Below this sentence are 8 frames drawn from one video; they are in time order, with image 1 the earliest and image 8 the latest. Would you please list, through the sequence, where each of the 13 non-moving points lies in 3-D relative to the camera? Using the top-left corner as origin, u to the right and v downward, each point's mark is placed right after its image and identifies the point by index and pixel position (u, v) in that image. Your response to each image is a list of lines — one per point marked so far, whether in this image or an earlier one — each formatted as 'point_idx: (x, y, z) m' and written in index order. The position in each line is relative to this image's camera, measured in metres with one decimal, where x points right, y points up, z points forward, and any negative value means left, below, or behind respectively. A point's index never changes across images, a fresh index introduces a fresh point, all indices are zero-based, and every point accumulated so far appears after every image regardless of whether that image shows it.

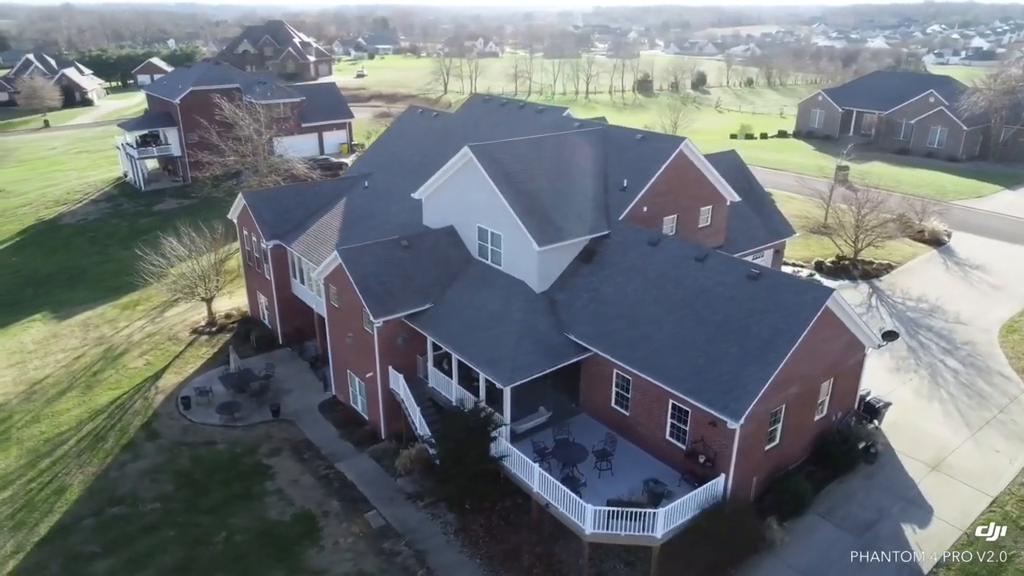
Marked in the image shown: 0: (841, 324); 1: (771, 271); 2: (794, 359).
0: (+8.5, -1.0, +18.3) m
1: (+6.5, +0.4, +18.4) m
2: (+6.8, -1.7, +17.2) m
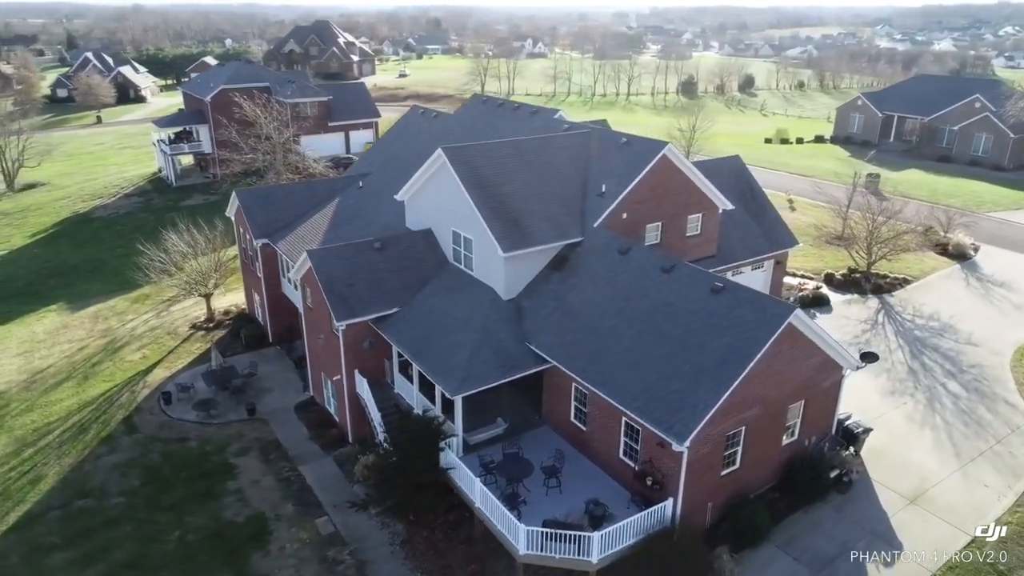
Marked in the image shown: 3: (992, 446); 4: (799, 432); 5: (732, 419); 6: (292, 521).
0: (+7.2, -1.4, +17.2) m
1: (+5.3, +0.1, +17.4) m
2: (+5.5, -2.1, +16.2) m
3: (+13.2, -4.3, +19.7) m
4: (+7.3, -3.6, +18.2) m
5: (+5.0, -3.0, +16.2) m
6: (-6.0, -6.3, +19.5) m
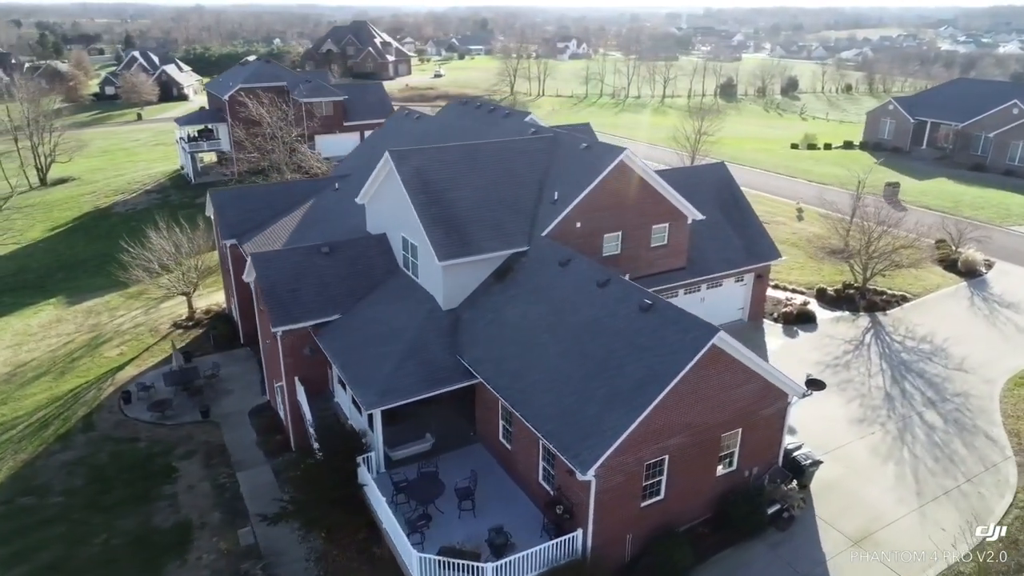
0: (+5.2, -1.8, +15.9) m
1: (+3.4, -0.3, +16.3) m
2: (+3.4, -2.5, +15.1) m
3: (+11.3, -4.9, +18.0) m
4: (+5.3, -4.1, +16.9) m
5: (+2.9, -3.4, +15.1) m
6: (-7.9, -6.5, +19.1) m
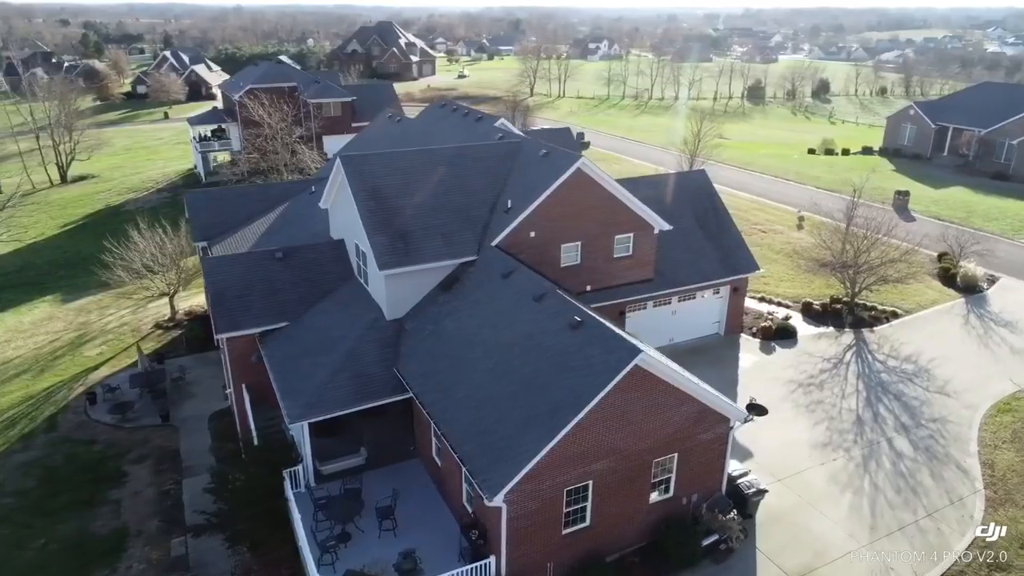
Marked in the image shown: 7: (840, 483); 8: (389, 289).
0: (+3.5, -2.2, +15.1) m
1: (+1.8, -0.7, +15.5) m
2: (+1.6, -2.8, +14.3) m
3: (+9.6, -5.4, +16.9) m
4: (+3.6, -4.5, +16.1) m
5: (+1.1, -3.7, +14.4) m
6: (-9.5, -6.6, +18.9) m
7: (+8.3, -4.9, +18.1) m
8: (-3.4, 0.0, +19.4) m
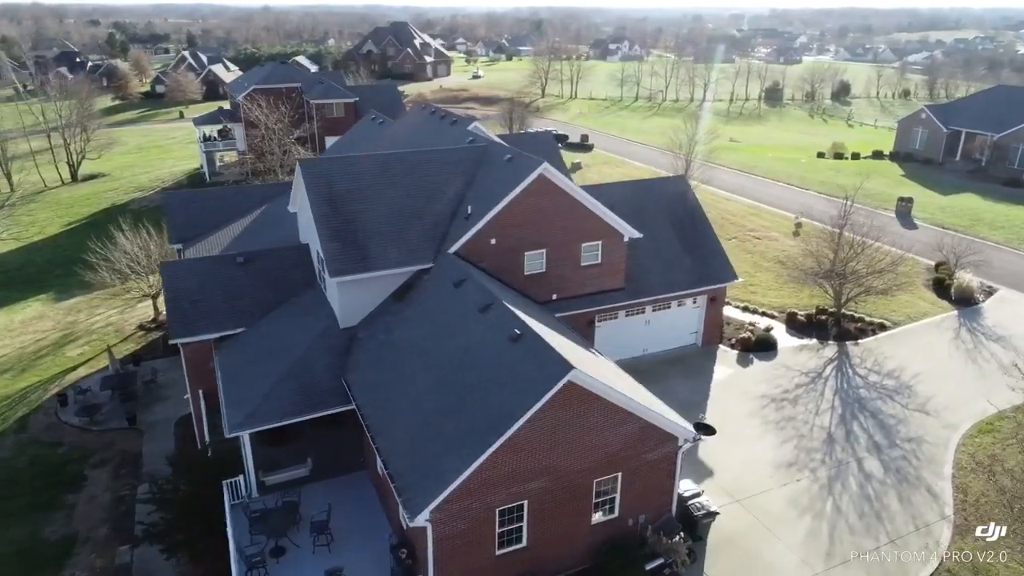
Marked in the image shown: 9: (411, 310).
0: (+2.2, -2.5, +14.5) m
1: (+0.4, -0.9, +14.9) m
2: (+0.3, -3.1, +13.8) m
3: (+8.3, -5.8, +16.1) m
4: (+2.3, -4.8, +15.5) m
5: (-0.3, -3.9, +13.8) m
6: (-10.8, -6.7, +18.7) m
7: (+7.0, -5.3, +17.4) m
8: (-4.5, -0.2, +19.0) m
9: (-2.6, -0.6, +18.3) m
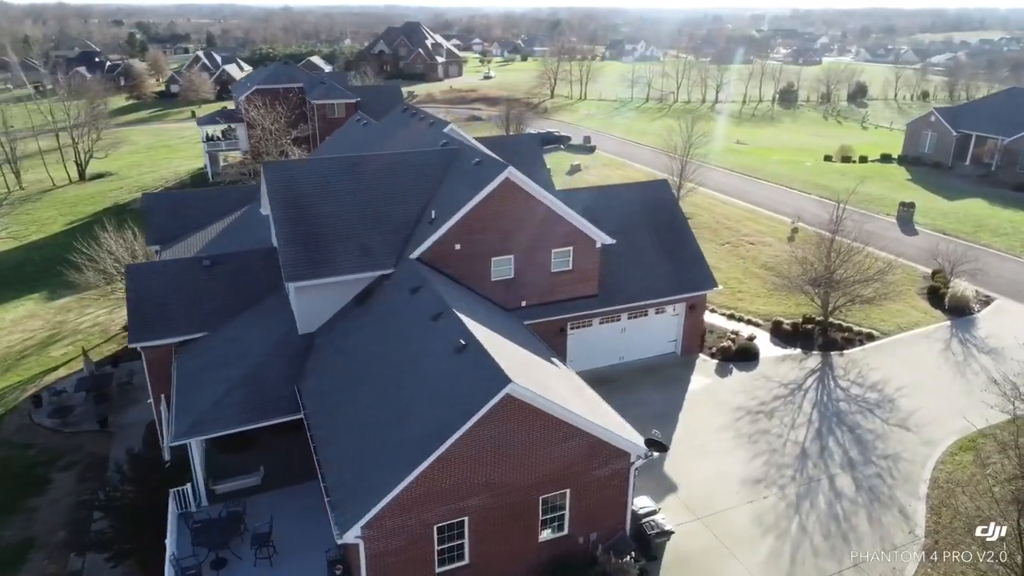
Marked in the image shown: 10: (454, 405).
0: (+1.1, -2.7, +14.0) m
1: (-0.7, -1.1, +14.5) m
2: (-0.9, -3.3, +13.3) m
3: (+7.1, -6.0, +15.4) m
4: (+1.1, -5.0, +14.9) m
5: (-1.4, -4.1, +13.4) m
6: (-11.9, -6.8, +18.5) m
7: (+5.9, -5.5, +16.7) m
8: (-5.5, -0.4, +18.6) m
9: (-3.6, -0.7, +18.0) m
10: (-1.1, -2.2, +13.4) m
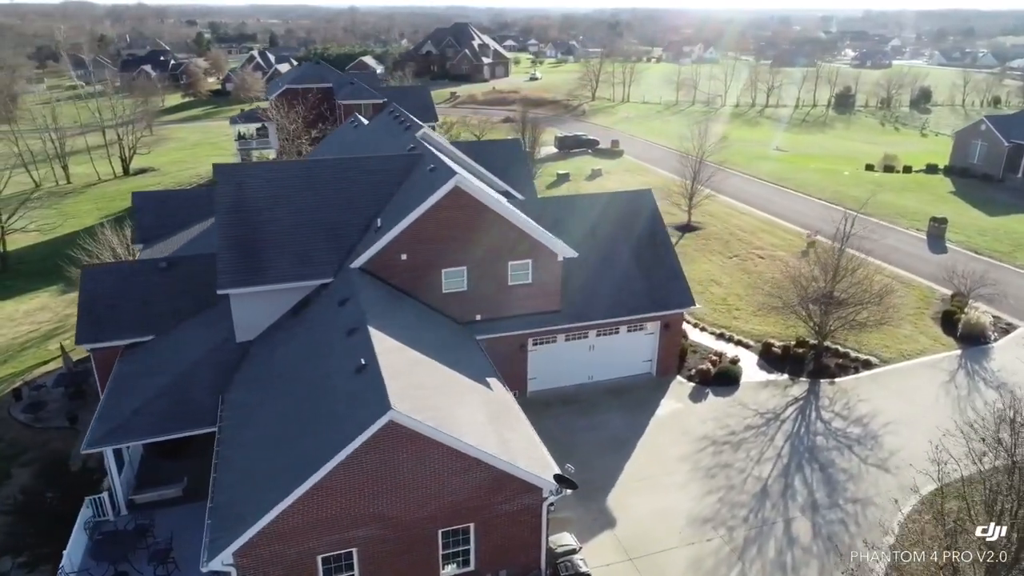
0: (-0.9, -3.1, +13.0) m
1: (-2.5, -1.4, +13.6) m
2: (-2.9, -3.6, +12.5) m
3: (+5.2, -6.6, +14.0) m
4: (-0.8, -5.3, +14.0) m
5: (-3.5, -4.4, +12.6) m
6: (-13.5, -6.8, +18.5) m
7: (+4.1, -6.0, +15.3) m
8: (-7.0, -0.5, +18.2) m
9: (-5.1, -1.0, +17.3) m
10: (-3.0, -2.5, +12.6) m
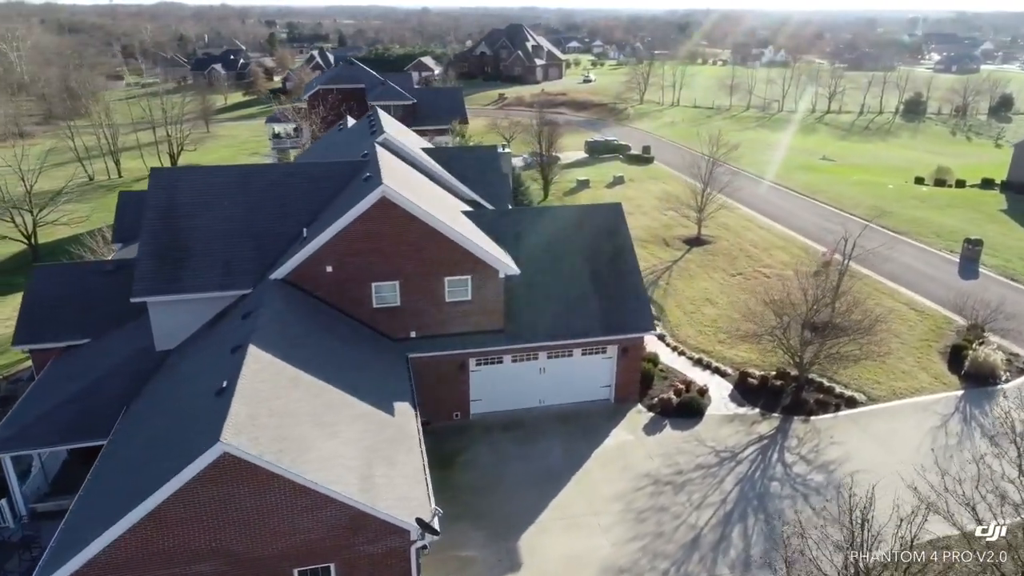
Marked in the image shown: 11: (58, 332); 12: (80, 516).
0: (-3.3, -3.5, +12.0) m
1: (-4.8, -1.8, +12.8) m
2: (-5.4, -3.9, +11.7) m
3: (+2.7, -7.2, +12.4) m
4: (-3.2, -5.7, +13.0) m
5: (-6.0, -4.7, +11.9) m
6: (-15.5, -6.7, +18.7) m
7: (+1.7, -6.6, +13.9) m
8: (-8.9, -0.7, +17.8) m
9: (-7.1, -1.2, +16.7) m
10: (-5.5, -2.8, +11.8) m
11: (-12.6, -1.2, +19.8) m
12: (-7.5, -4.0, +12.4) m
